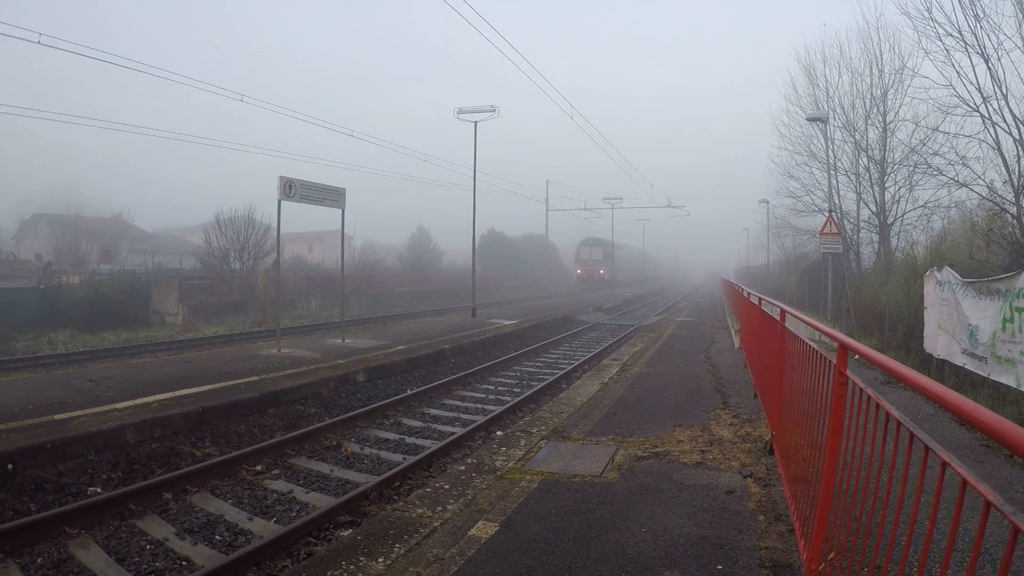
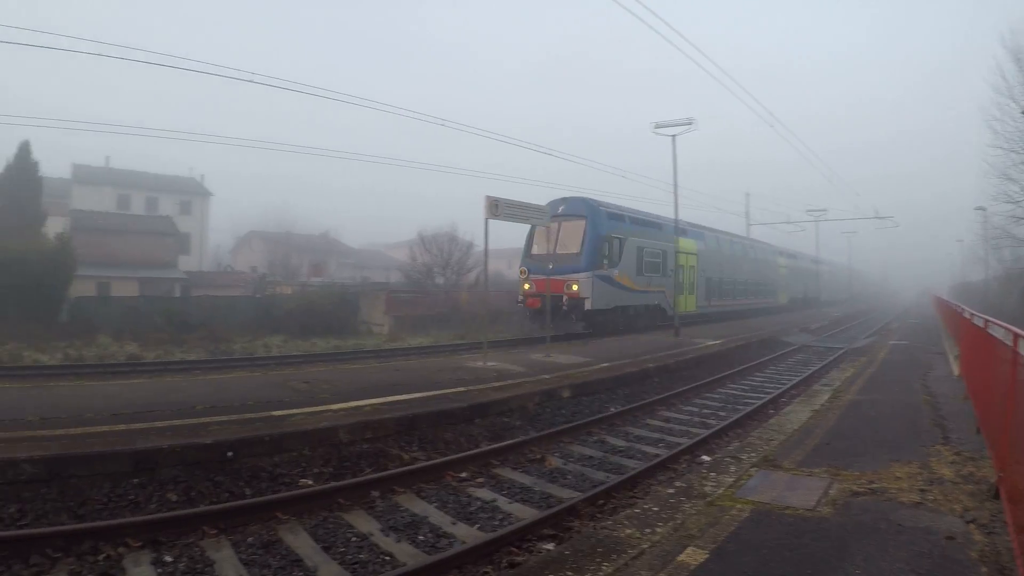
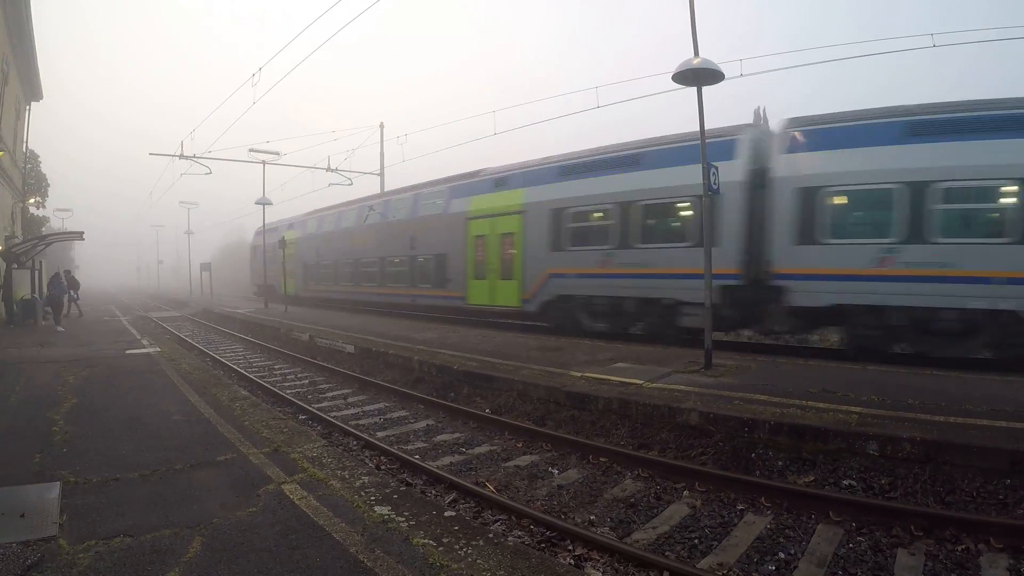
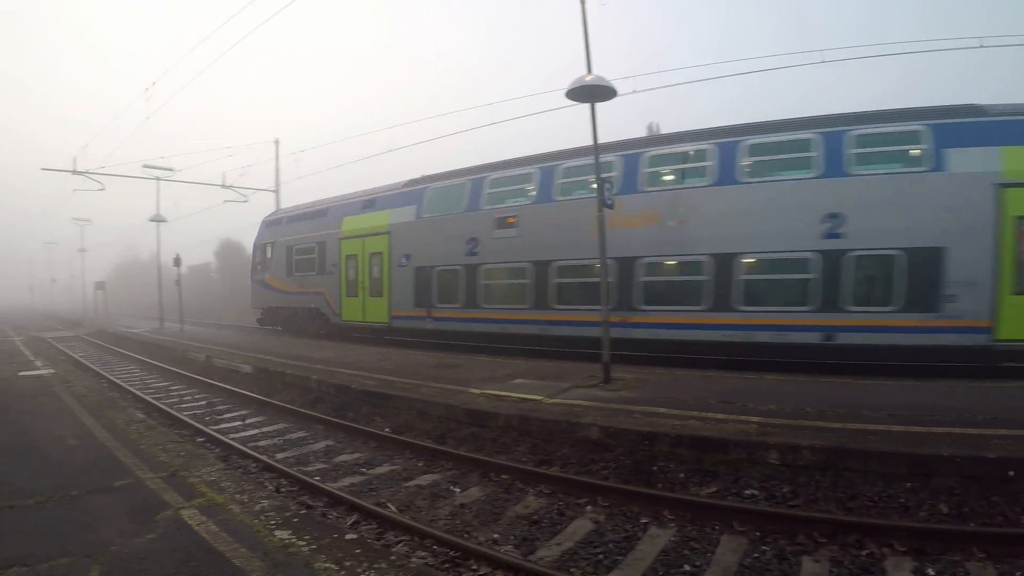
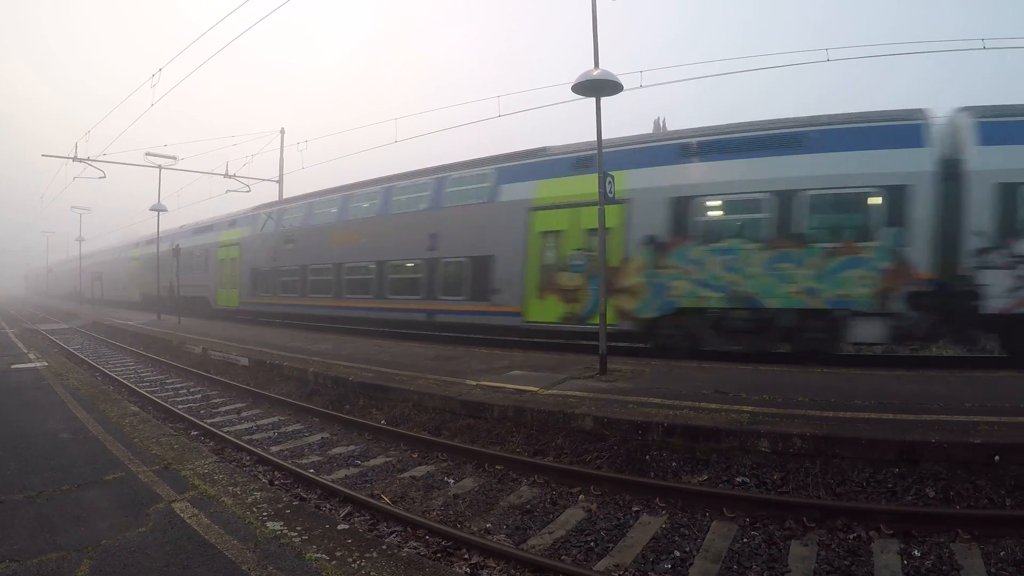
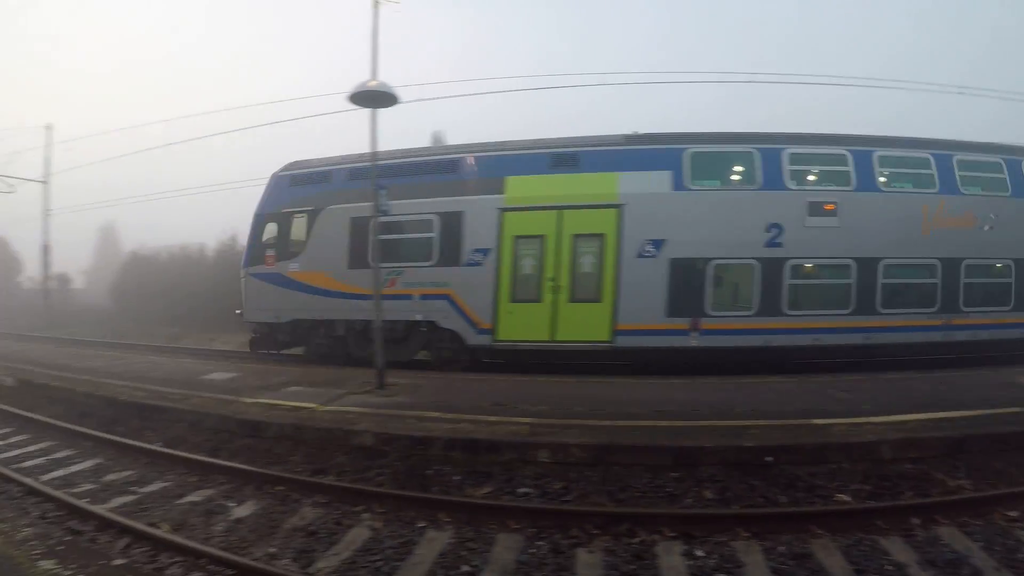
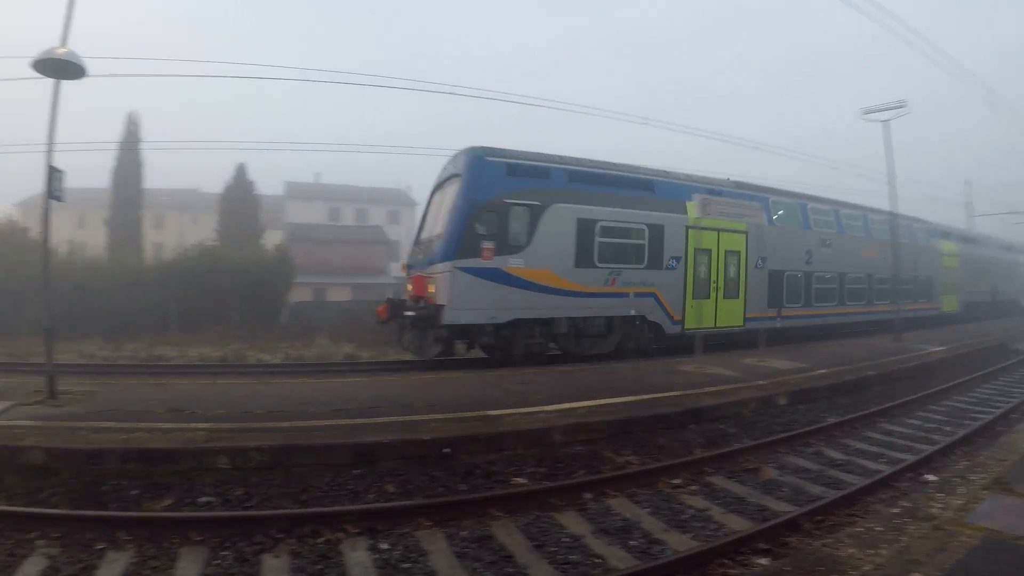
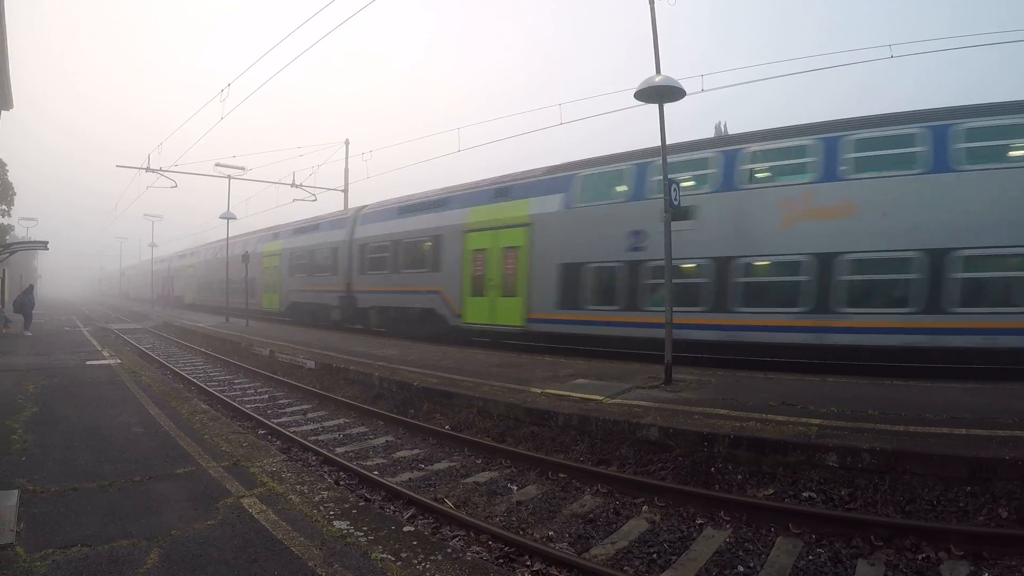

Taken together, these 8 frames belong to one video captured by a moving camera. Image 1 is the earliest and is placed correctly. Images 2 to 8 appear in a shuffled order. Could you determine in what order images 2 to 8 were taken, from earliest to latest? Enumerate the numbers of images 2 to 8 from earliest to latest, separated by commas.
2, 7, 6, 4, 3, 5, 8
